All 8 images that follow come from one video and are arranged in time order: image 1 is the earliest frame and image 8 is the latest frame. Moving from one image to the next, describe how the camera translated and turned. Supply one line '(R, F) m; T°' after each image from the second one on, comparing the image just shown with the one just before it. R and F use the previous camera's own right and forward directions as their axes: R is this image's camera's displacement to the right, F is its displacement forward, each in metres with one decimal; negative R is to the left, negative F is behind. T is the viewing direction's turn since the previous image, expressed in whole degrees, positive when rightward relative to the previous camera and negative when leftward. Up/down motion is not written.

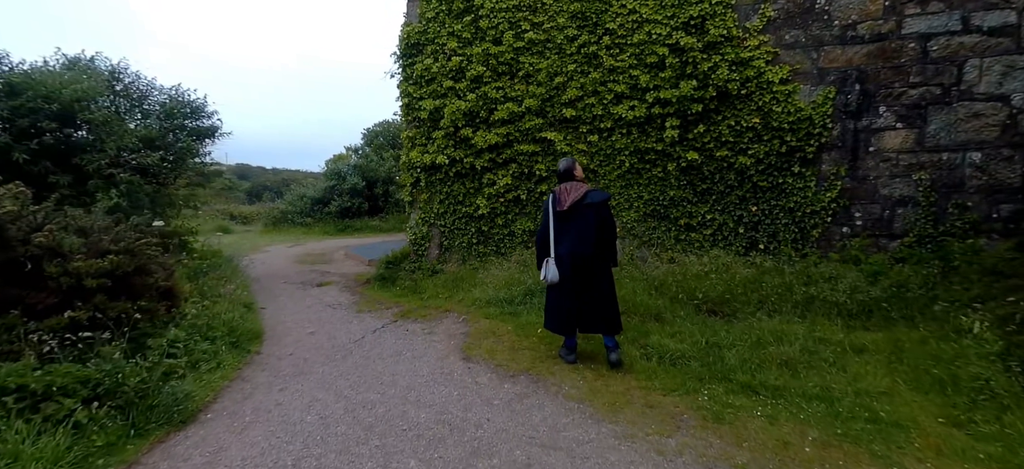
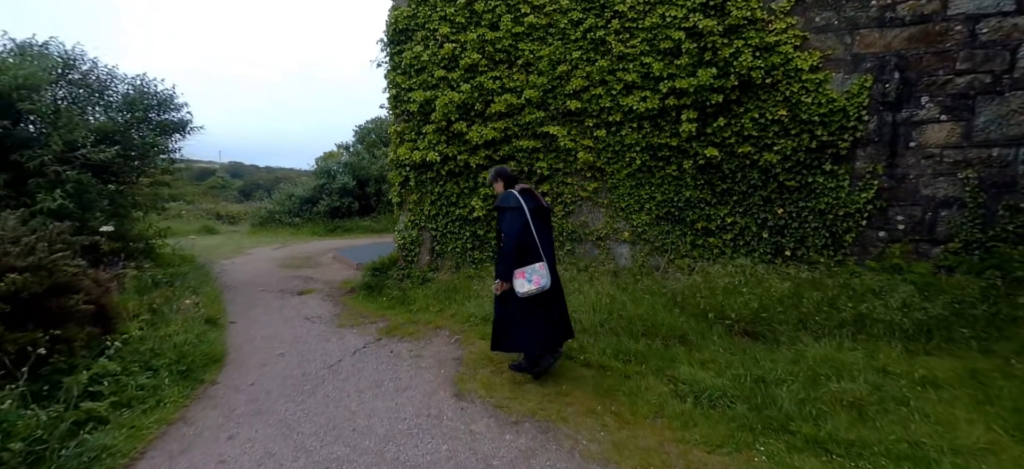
(0.0, +0.8) m; 0°
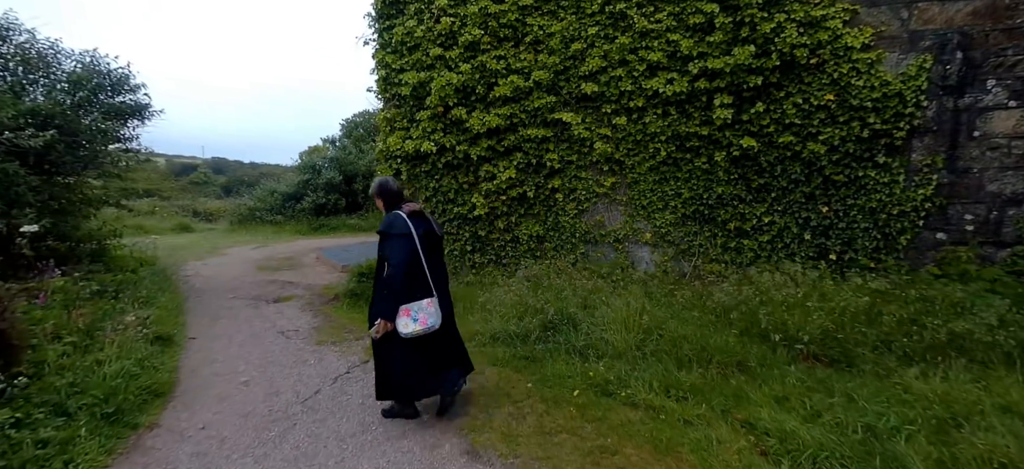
(-0.3, +0.9) m; +1°
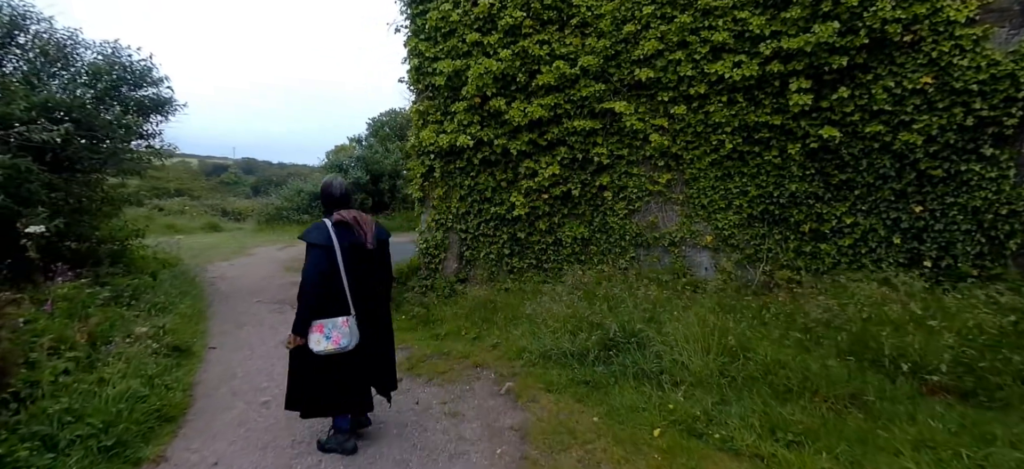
(-0.3, +0.6) m; -3°
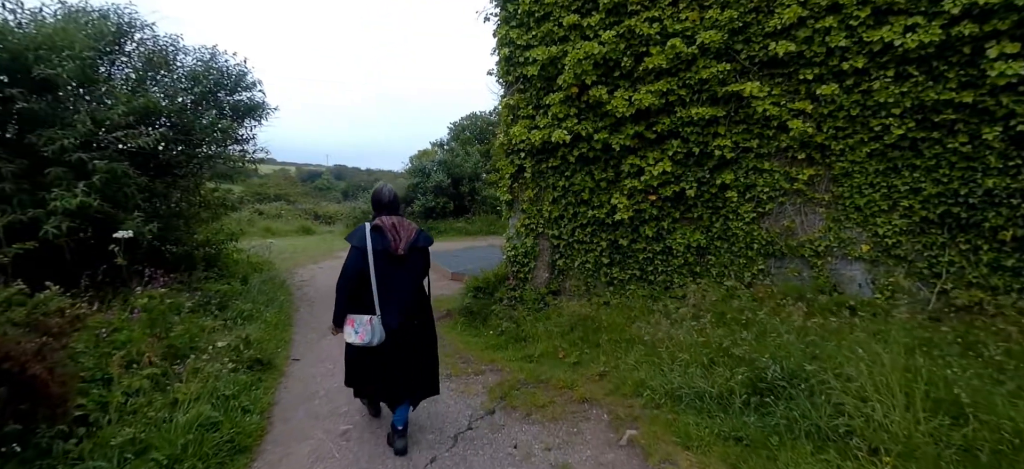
(-0.3, +0.7) m; -9°
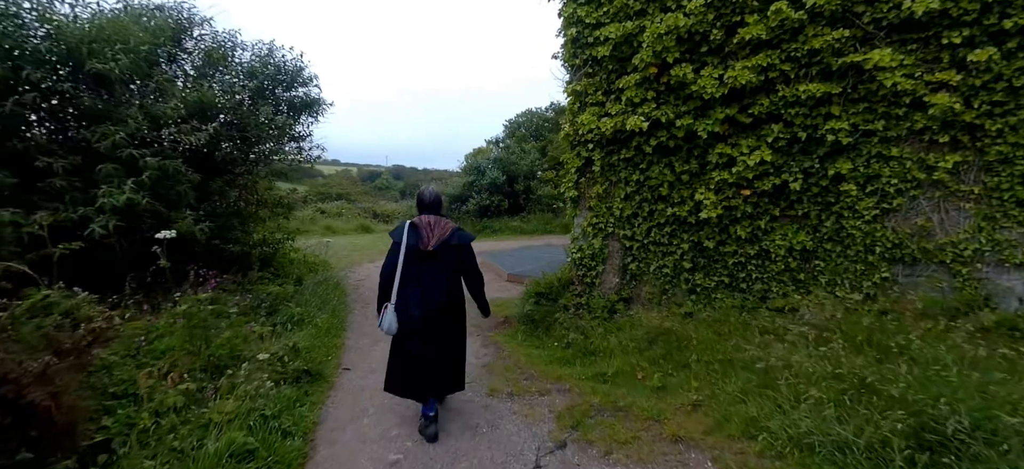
(-0.1, +0.5) m; -7°
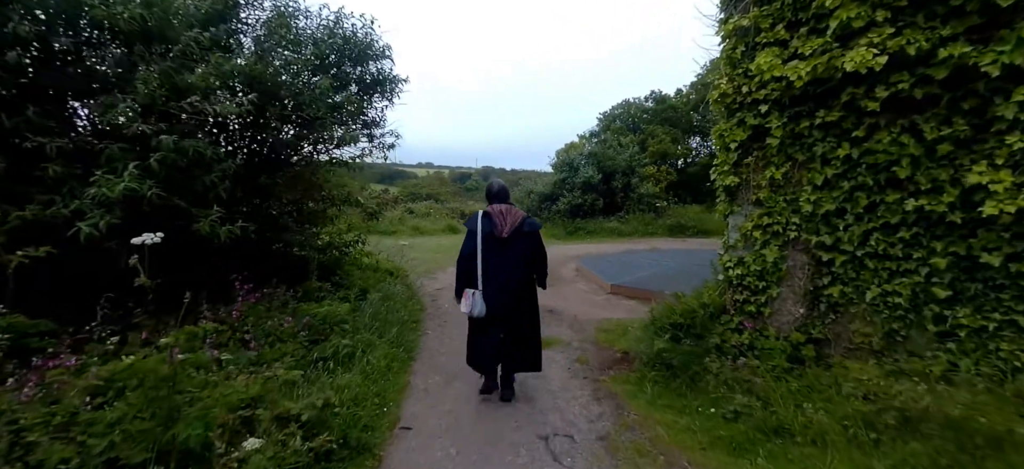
(-0.3, +1.4) m; -11°
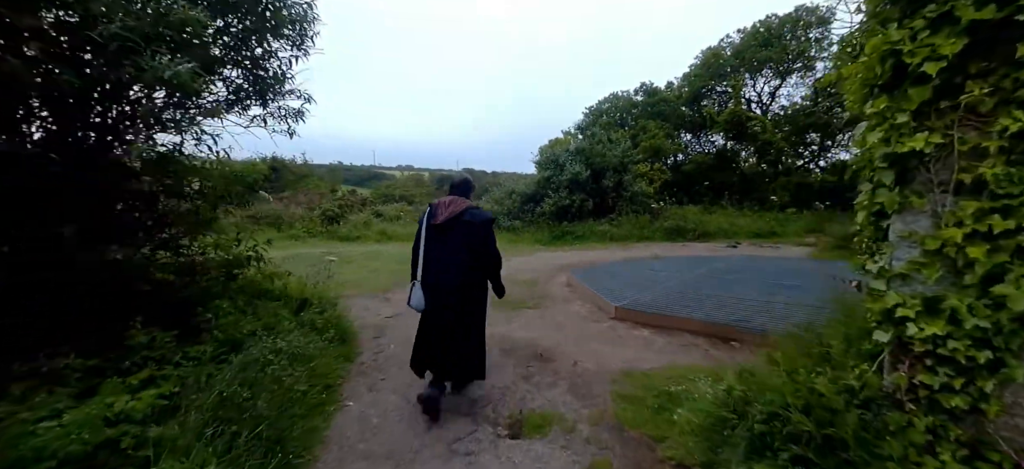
(+0.1, +1.8) m; +2°
